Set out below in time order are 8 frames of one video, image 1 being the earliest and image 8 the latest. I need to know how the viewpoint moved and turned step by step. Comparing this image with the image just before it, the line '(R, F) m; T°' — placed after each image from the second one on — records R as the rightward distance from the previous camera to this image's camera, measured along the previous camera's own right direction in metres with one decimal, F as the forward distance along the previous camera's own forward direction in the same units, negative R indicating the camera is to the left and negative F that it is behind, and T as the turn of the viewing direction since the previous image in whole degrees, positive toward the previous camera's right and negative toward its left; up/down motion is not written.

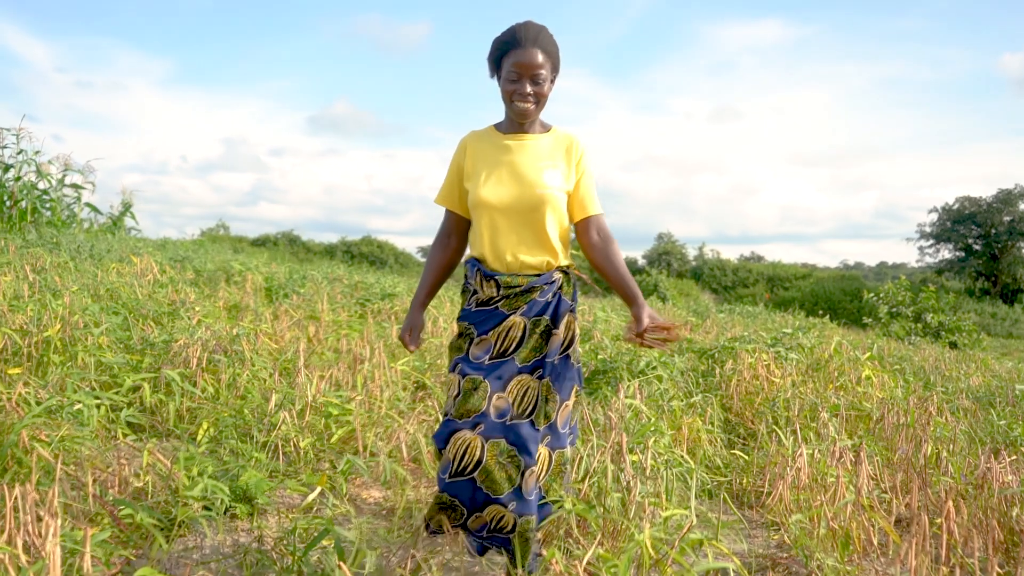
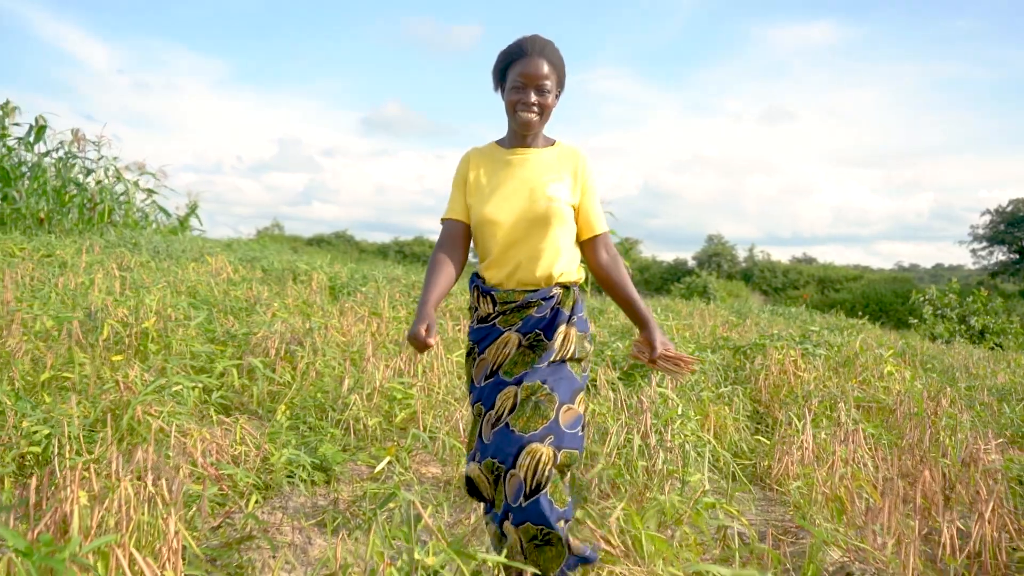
(0.0, -0.4) m; -3°
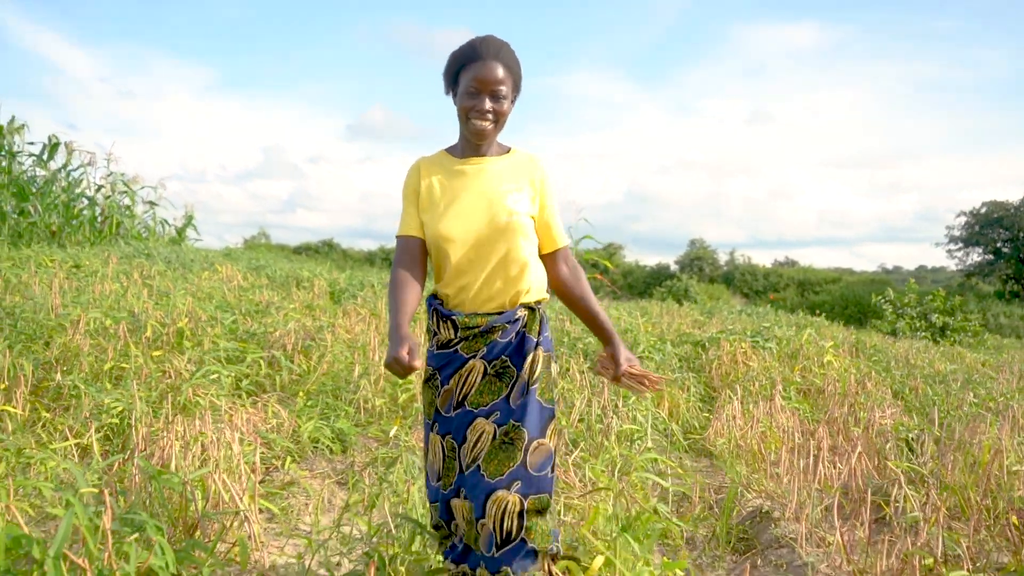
(0.0, -0.6) m; +1°
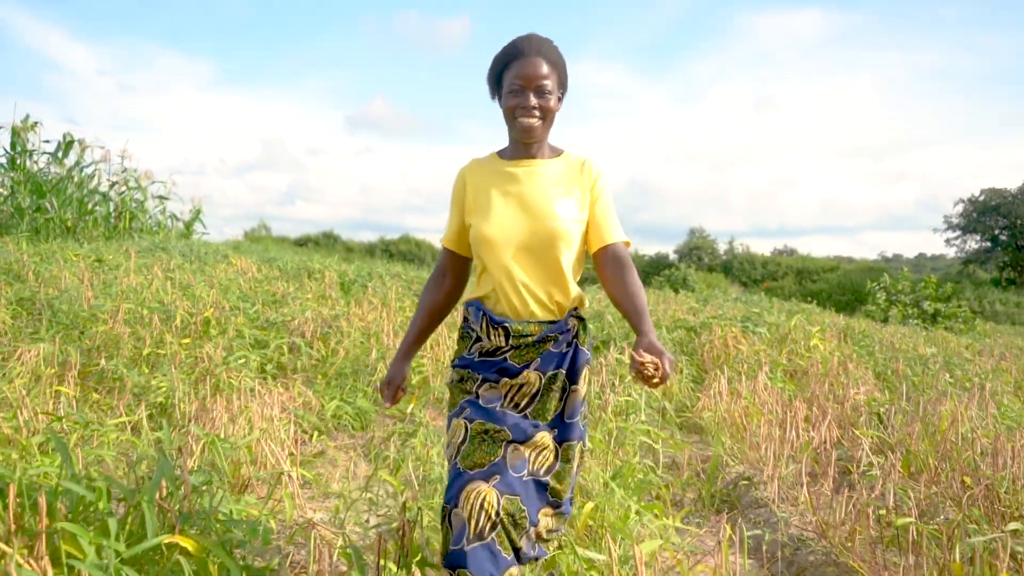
(0.0, -0.3) m; 0°
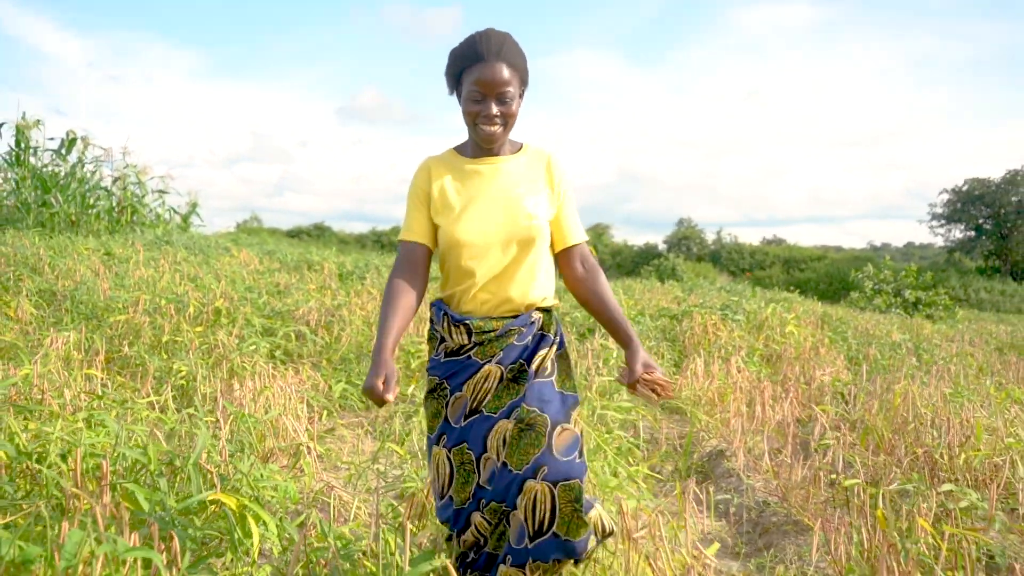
(0.0, -0.3) m; +1°
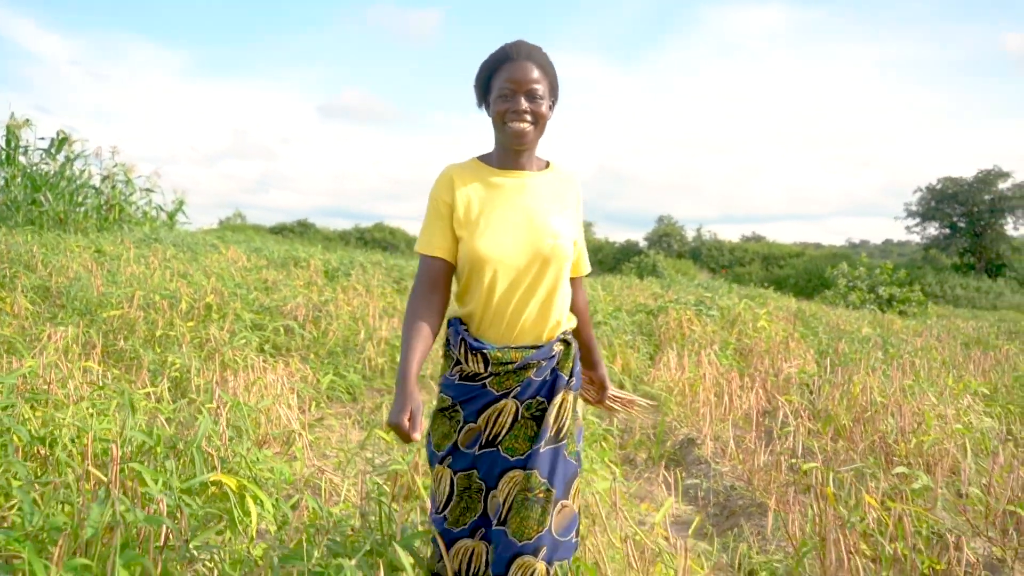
(0.0, -0.2) m; +1°
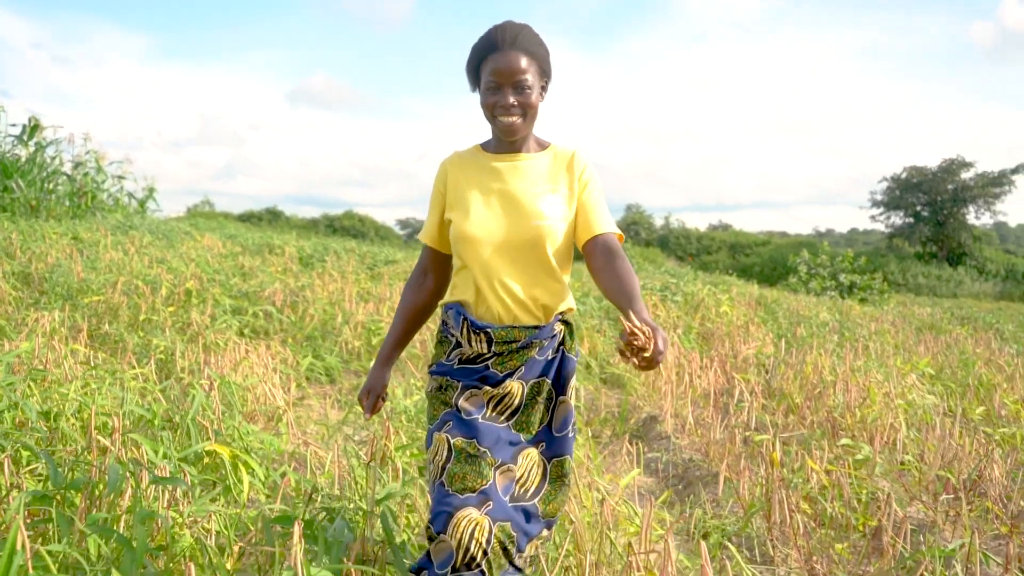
(0.0, -0.2) m; +2°
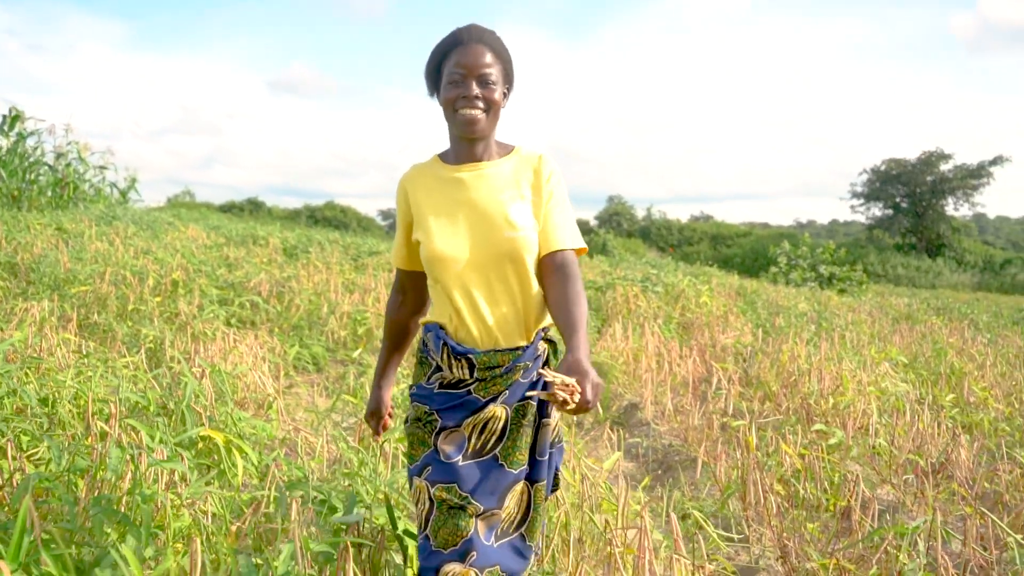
(0.0, -0.1) m; +1°
